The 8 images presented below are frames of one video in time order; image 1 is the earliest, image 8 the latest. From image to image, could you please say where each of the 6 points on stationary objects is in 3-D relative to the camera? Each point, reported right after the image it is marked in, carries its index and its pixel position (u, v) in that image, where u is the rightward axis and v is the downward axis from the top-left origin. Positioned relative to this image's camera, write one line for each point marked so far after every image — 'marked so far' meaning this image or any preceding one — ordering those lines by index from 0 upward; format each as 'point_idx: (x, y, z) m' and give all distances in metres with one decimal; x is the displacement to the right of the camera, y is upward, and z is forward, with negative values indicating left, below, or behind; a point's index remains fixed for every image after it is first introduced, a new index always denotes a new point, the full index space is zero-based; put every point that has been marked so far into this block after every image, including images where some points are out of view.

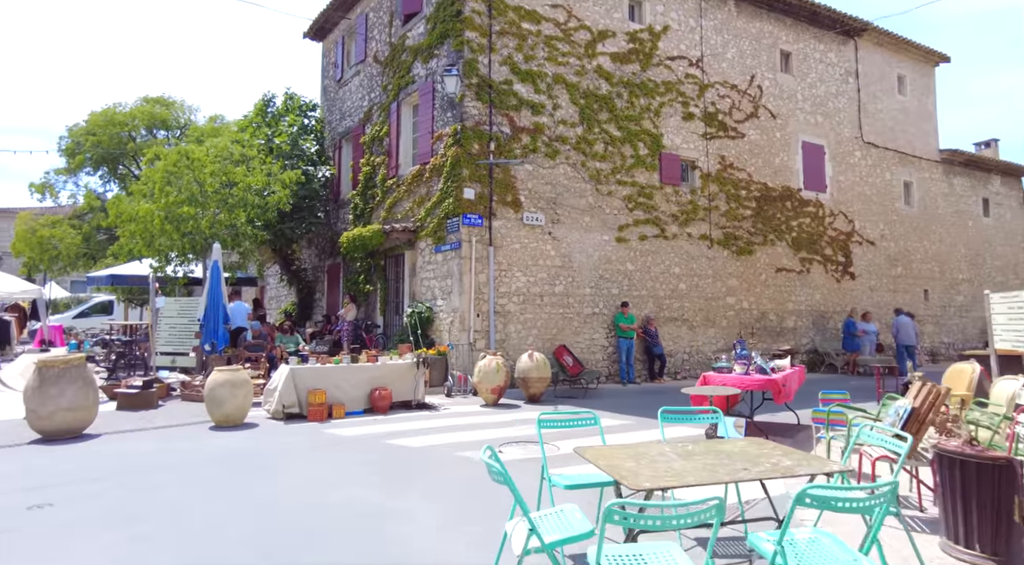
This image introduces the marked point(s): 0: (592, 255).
0: (+1.6, +0.5, +12.9) m
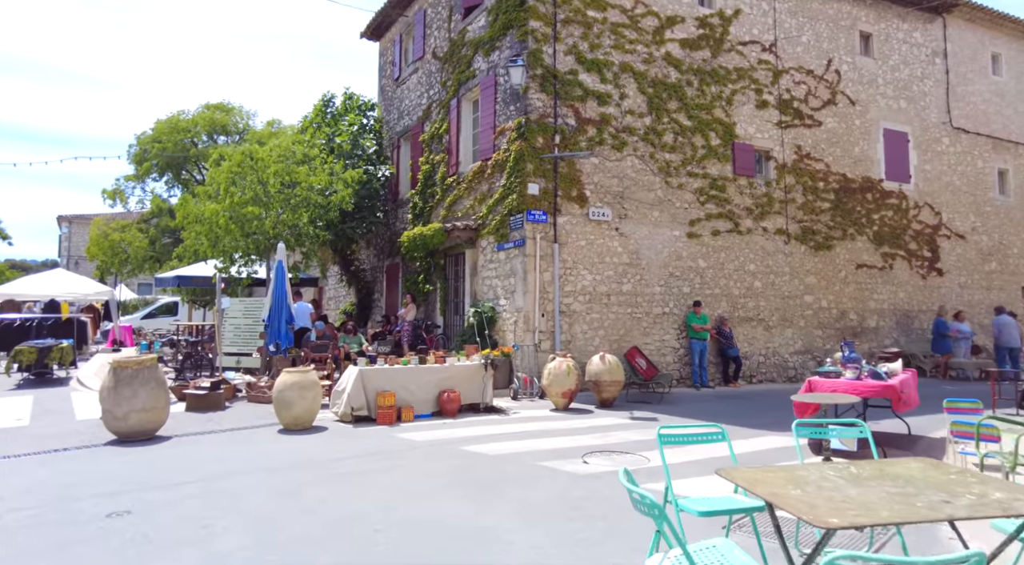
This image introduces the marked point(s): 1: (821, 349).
0: (+2.8, +0.6, +12.3) m
1: (+6.7, -1.4, +14.3) m
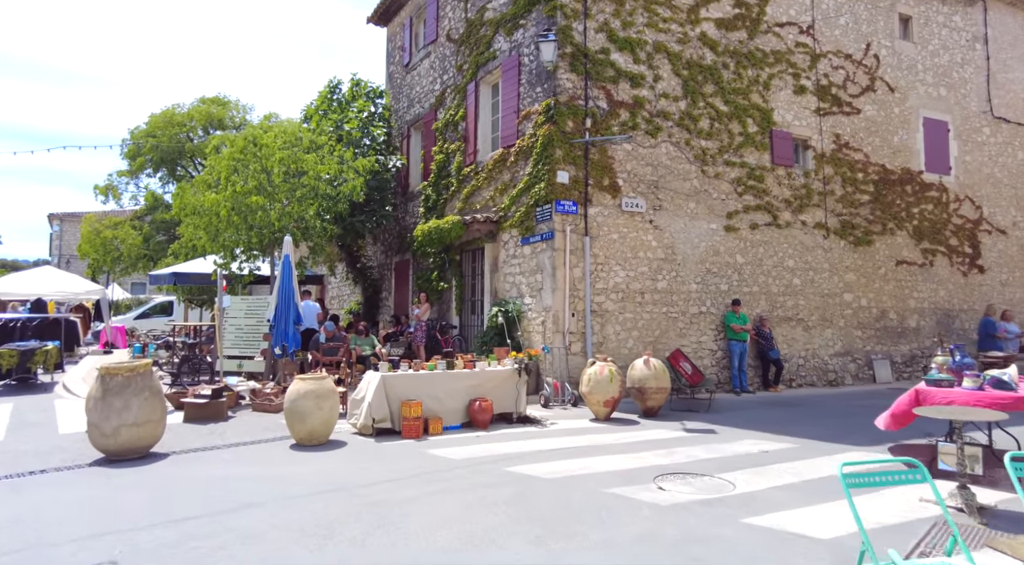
0: (+3.2, +0.6, +11.4) m
1: (+7.1, -1.4, +13.5) m
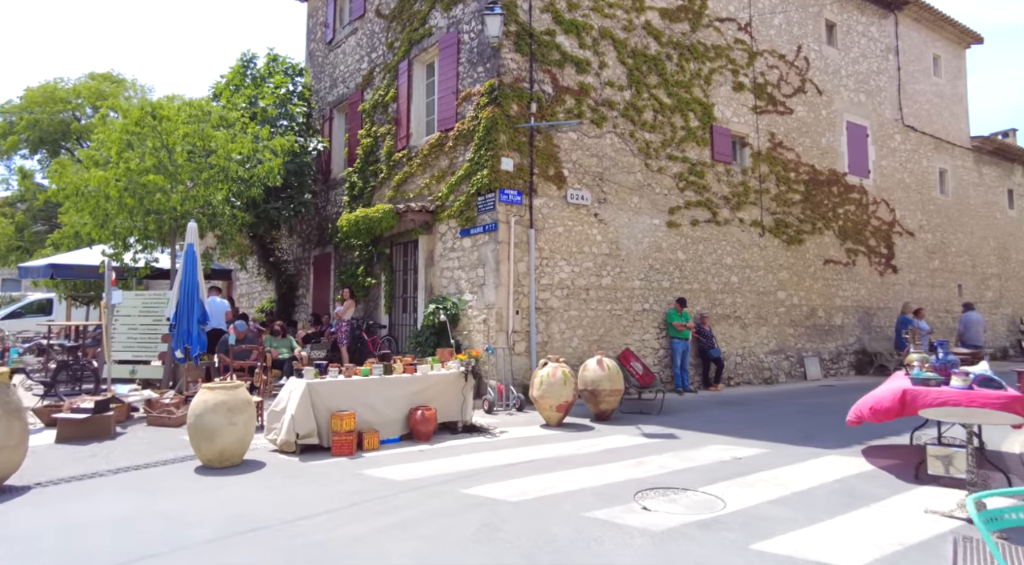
0: (+2.2, +0.7, +11.0) m
1: (+5.8, -1.3, +13.5) m
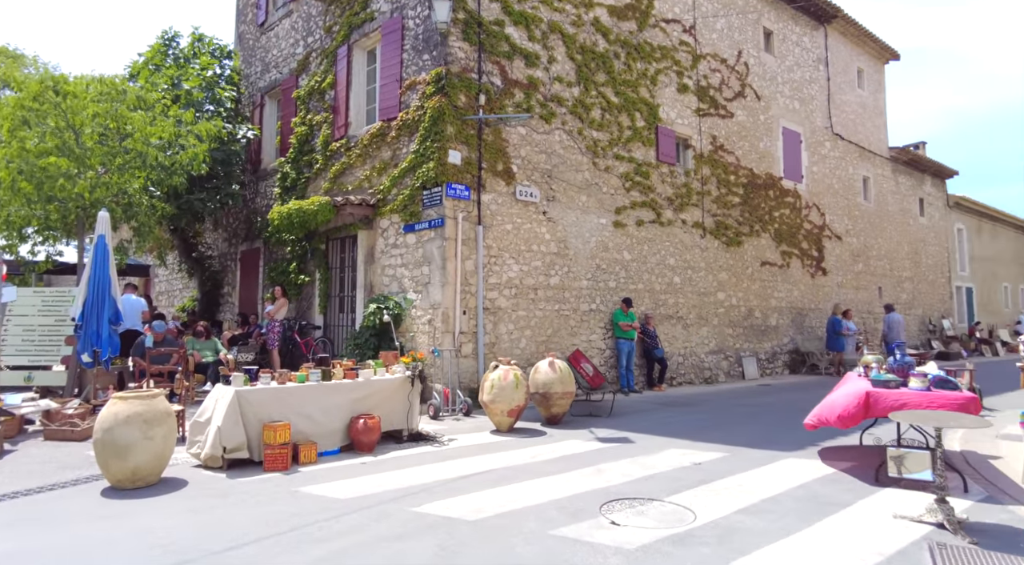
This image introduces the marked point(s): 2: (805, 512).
0: (+1.3, +0.7, +10.8) m
1: (+4.5, -1.4, +13.7) m
2: (+2.0, -1.6, +4.6) m
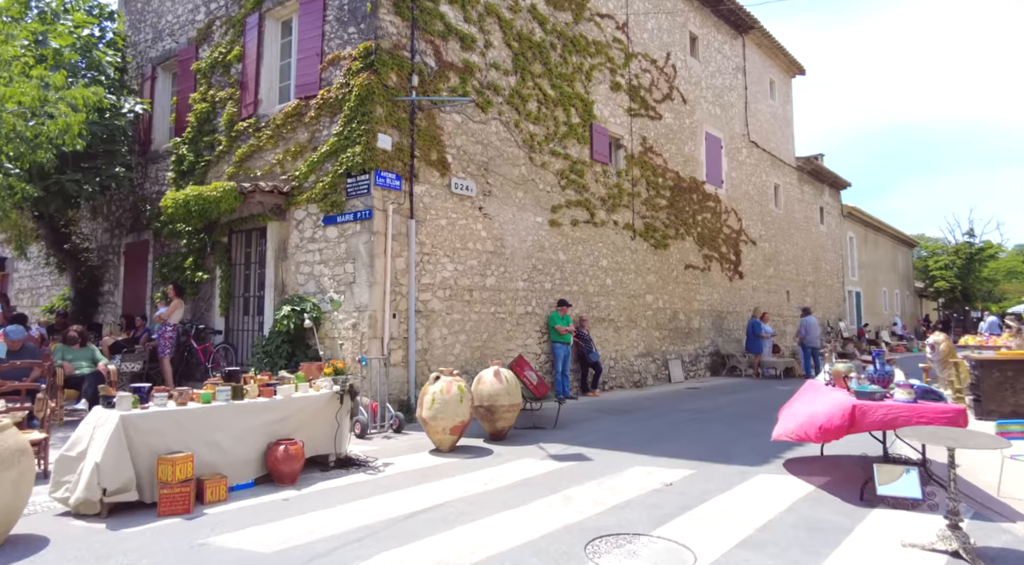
0: (+0.2, +0.7, +10.1) m
1: (+3.0, -1.4, +13.5) m
2: (+1.8, -1.6, +4.1) m
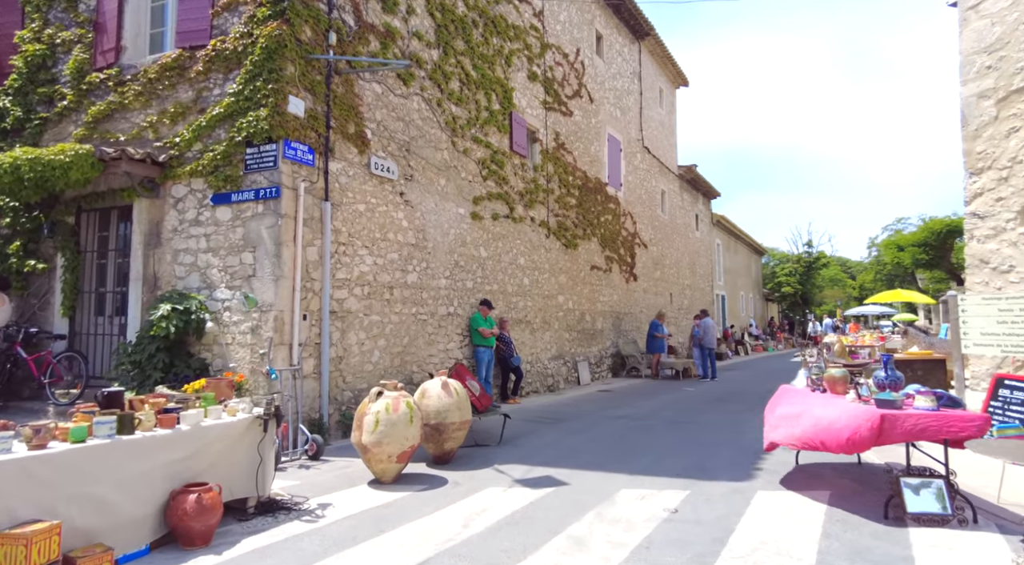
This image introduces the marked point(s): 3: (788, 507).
0: (-0.9, +0.7, +9.0) m
1: (+1.1, -1.4, +12.9) m
2: (+1.9, -1.6, +3.5) m
3: (+2.0, -1.6, +4.7) m
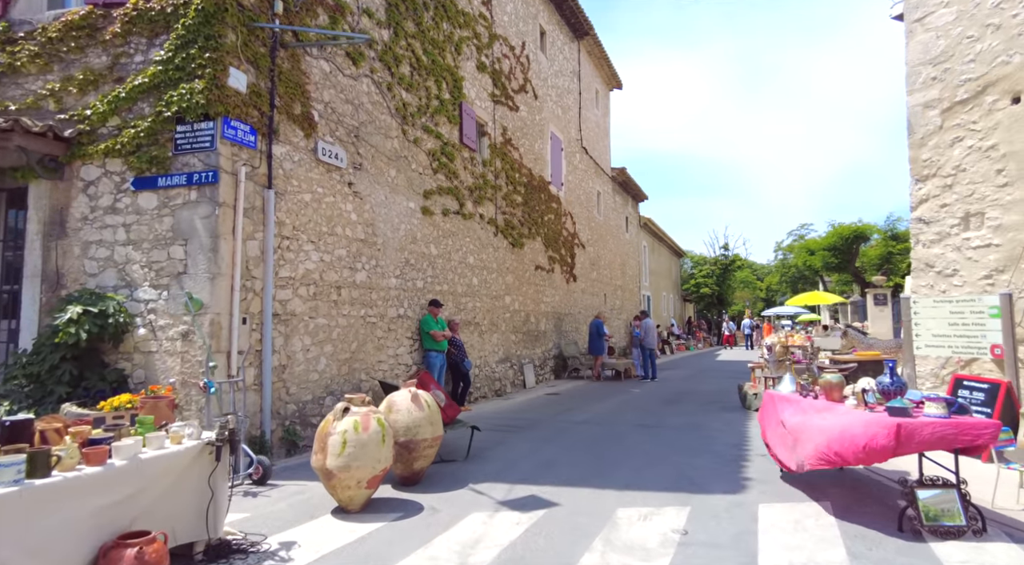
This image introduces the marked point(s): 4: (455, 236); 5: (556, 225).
0: (-1.5, +0.7, +8.4) m
1: (0.0, -1.5, +12.4) m
2: (+2.0, -1.6, +3.2) m
3: (+1.9, -1.6, +4.4) m
4: (-0.9, +0.7, +10.0) m
5: (+1.0, +1.4, +15.5) m
